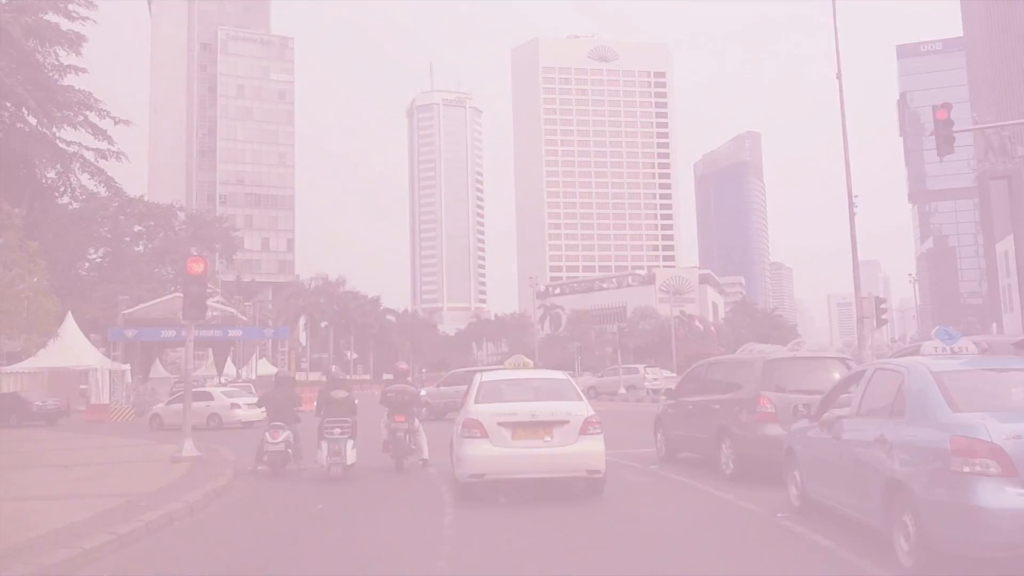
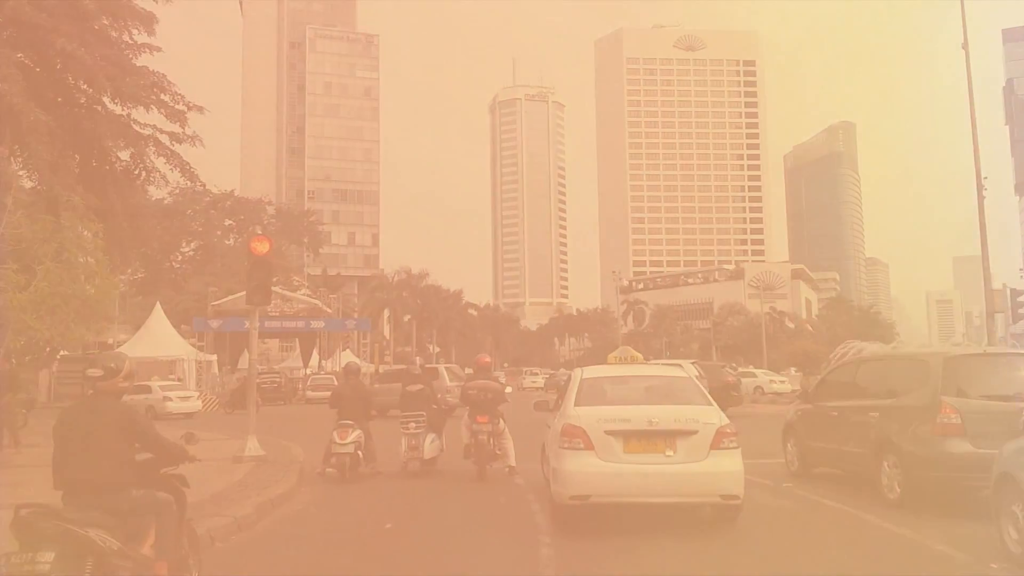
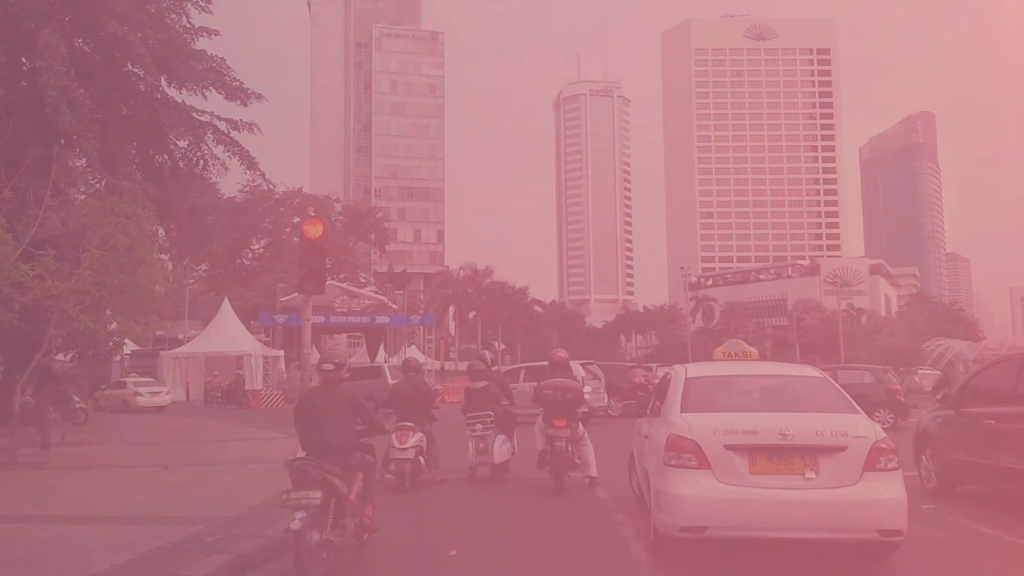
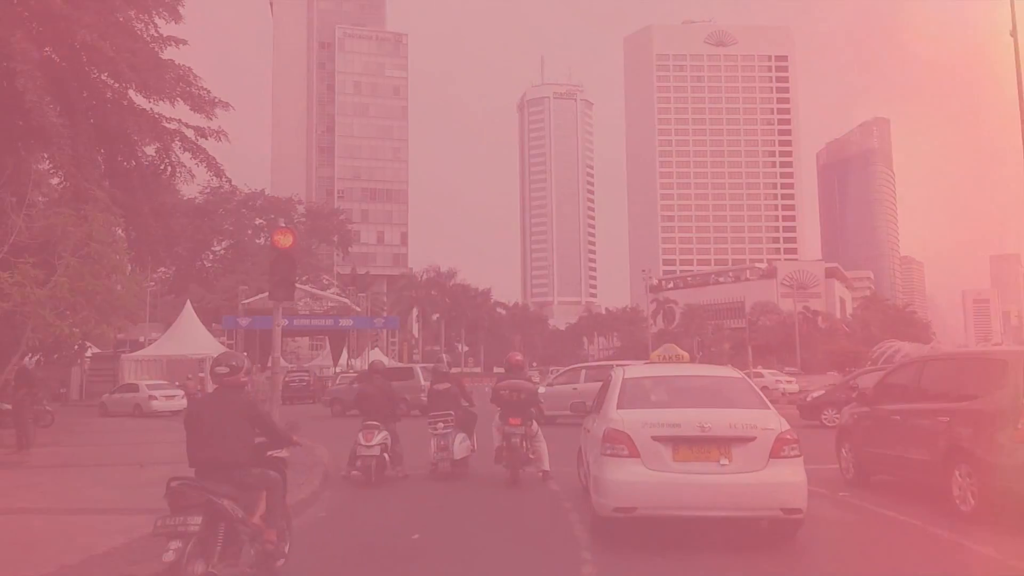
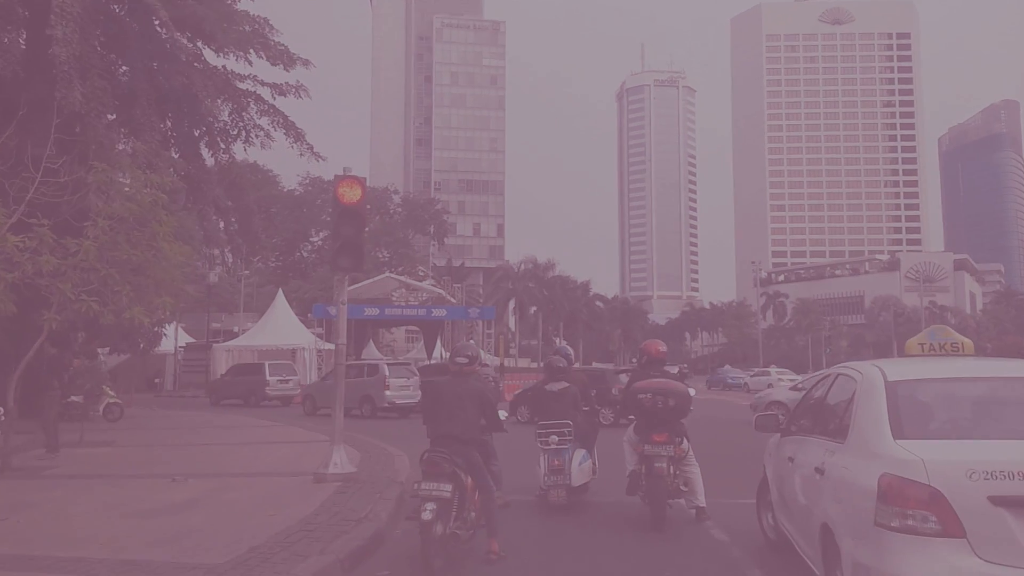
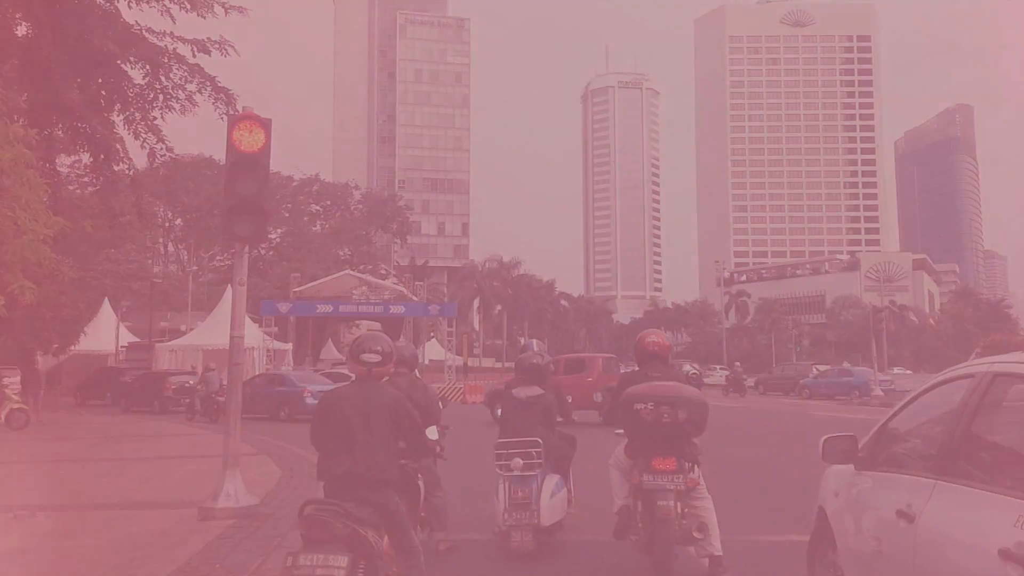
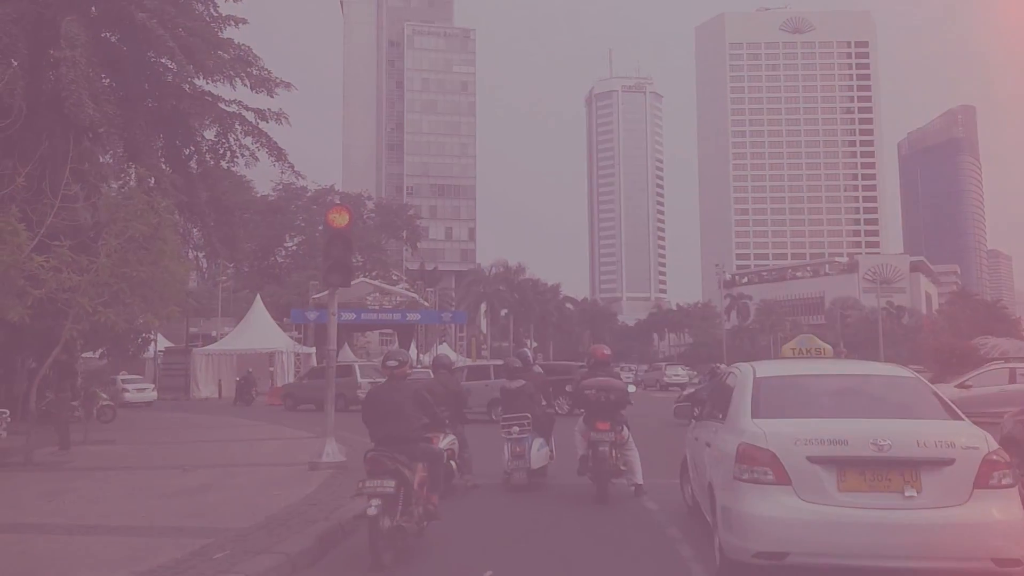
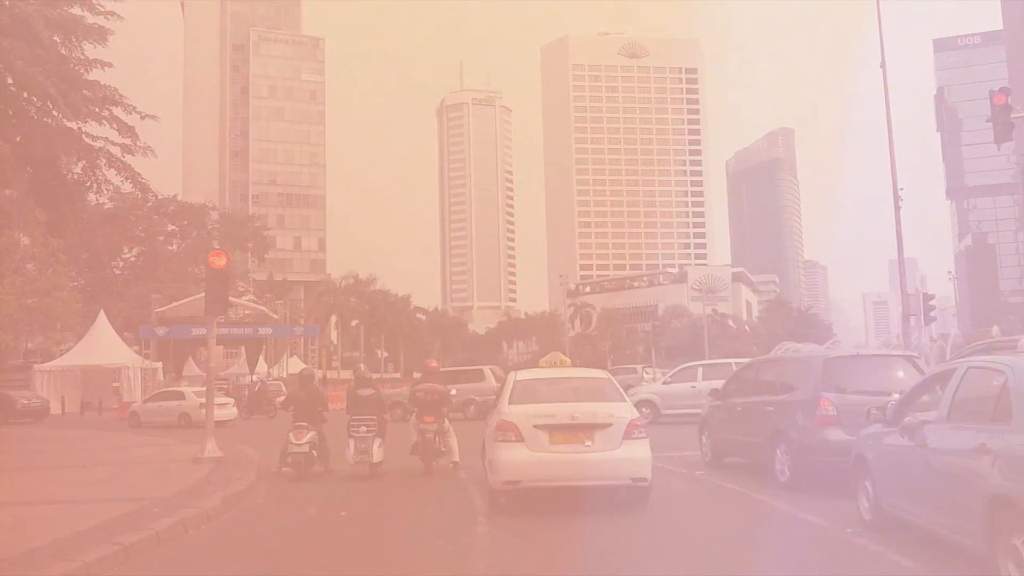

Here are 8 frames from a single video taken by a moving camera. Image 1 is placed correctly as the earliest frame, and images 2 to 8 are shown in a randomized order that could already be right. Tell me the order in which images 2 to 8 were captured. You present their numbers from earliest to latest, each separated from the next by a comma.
8, 2, 4, 3, 7, 5, 6
